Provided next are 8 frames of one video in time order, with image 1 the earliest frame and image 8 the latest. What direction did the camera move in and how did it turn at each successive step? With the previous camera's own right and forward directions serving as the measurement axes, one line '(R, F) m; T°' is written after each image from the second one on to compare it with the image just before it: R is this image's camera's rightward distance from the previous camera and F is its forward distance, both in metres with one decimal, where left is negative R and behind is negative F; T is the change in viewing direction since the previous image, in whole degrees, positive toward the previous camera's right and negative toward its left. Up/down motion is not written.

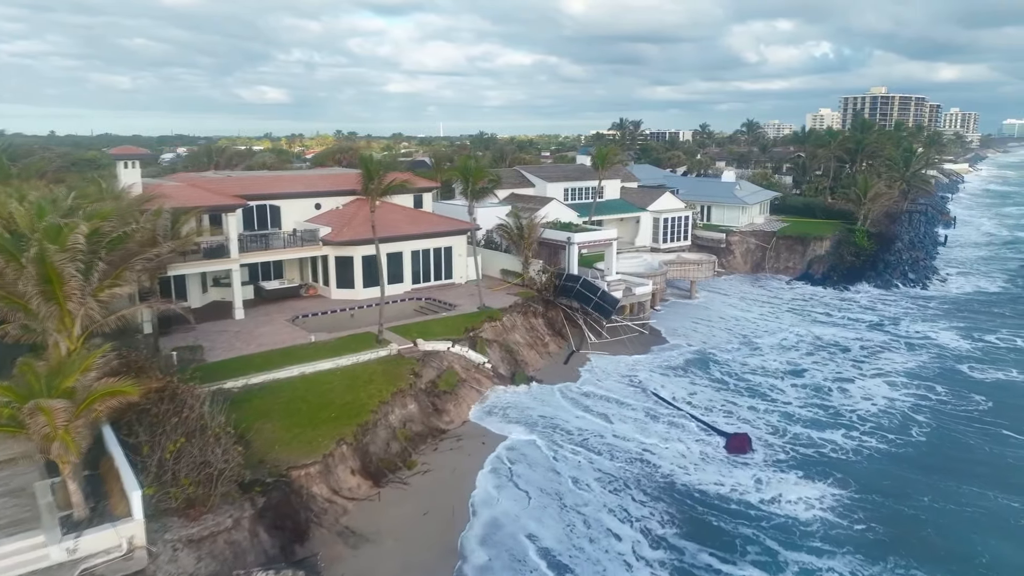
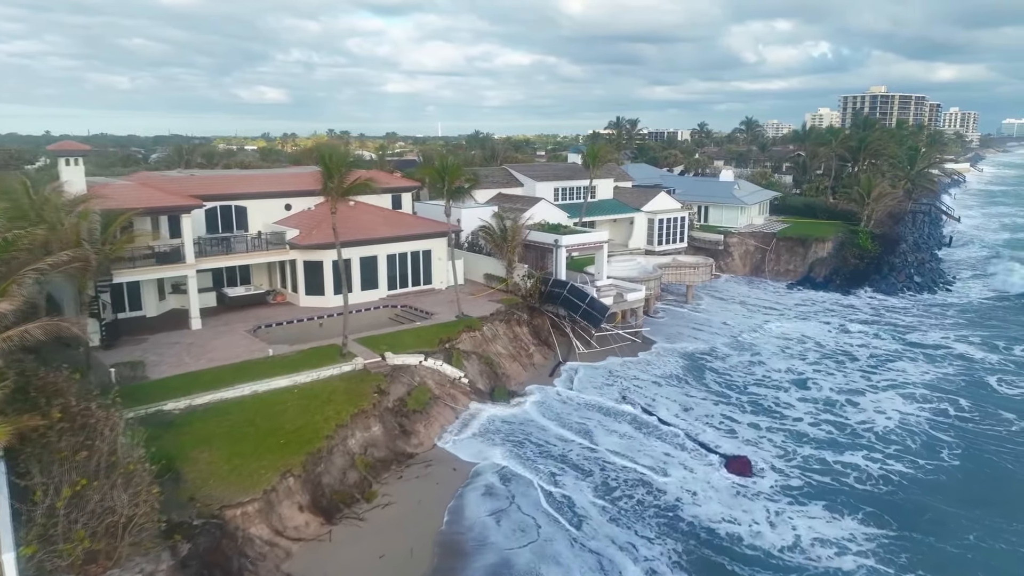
(+0.8, +2.3) m; 0°
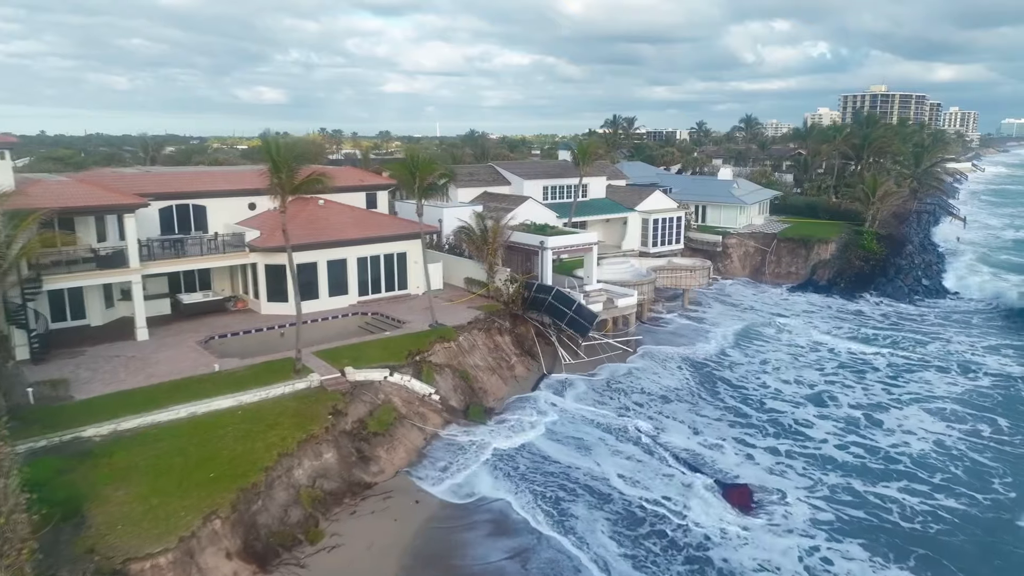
(+0.8, +2.5) m; 0°
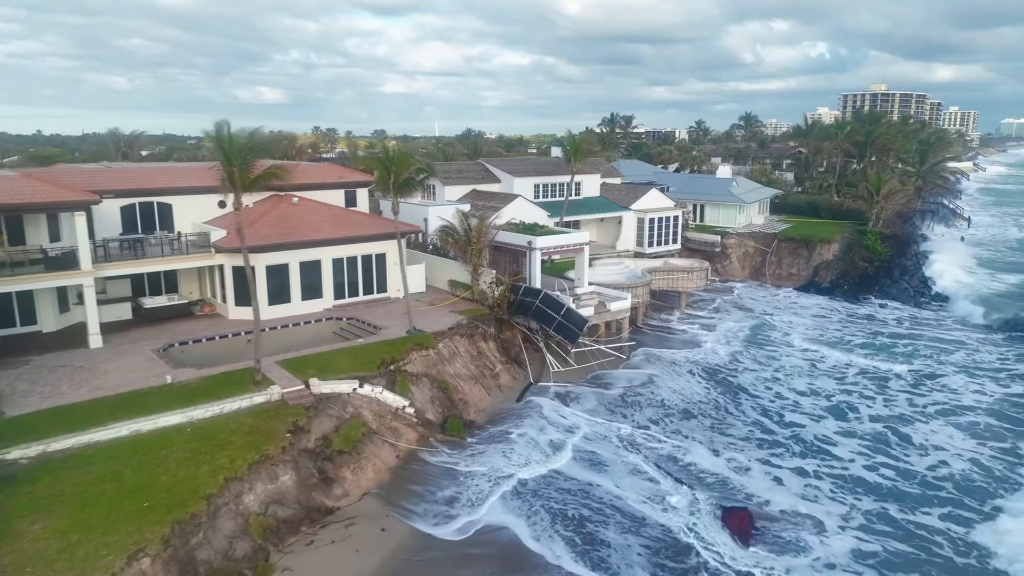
(+0.6, +1.9) m; 0°
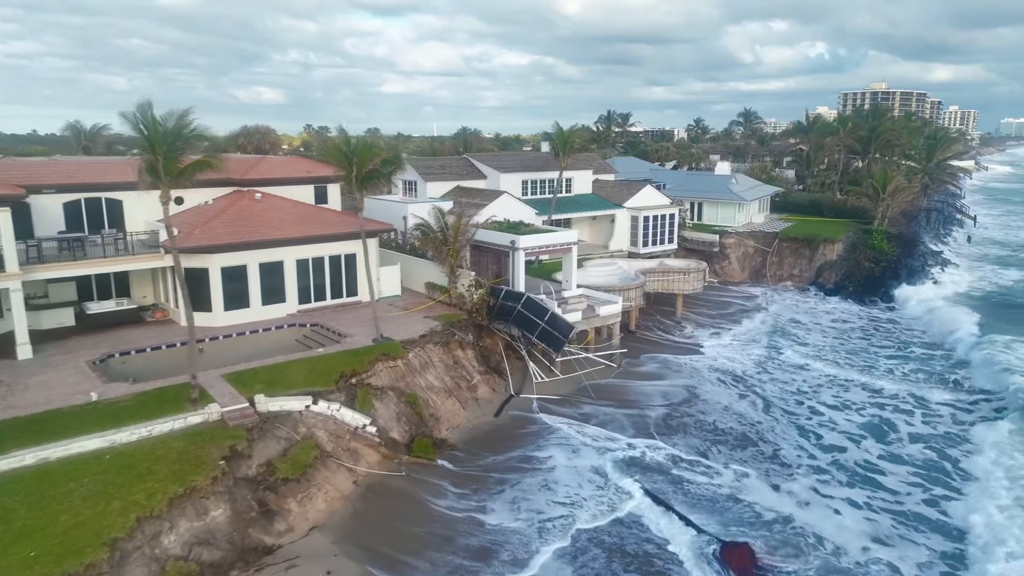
(+0.7, +2.4) m; 0°
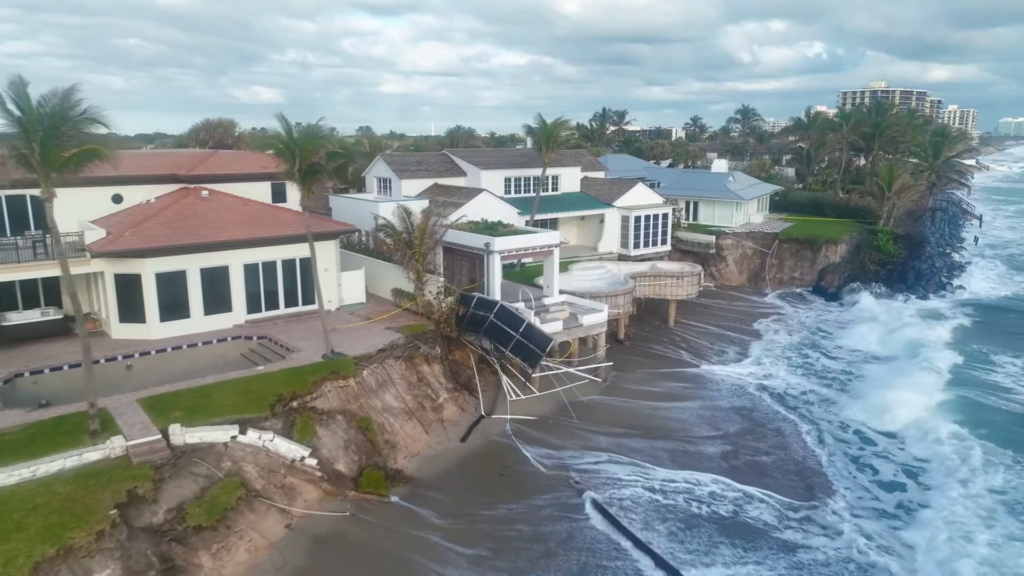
(+0.9, +2.7) m; 0°
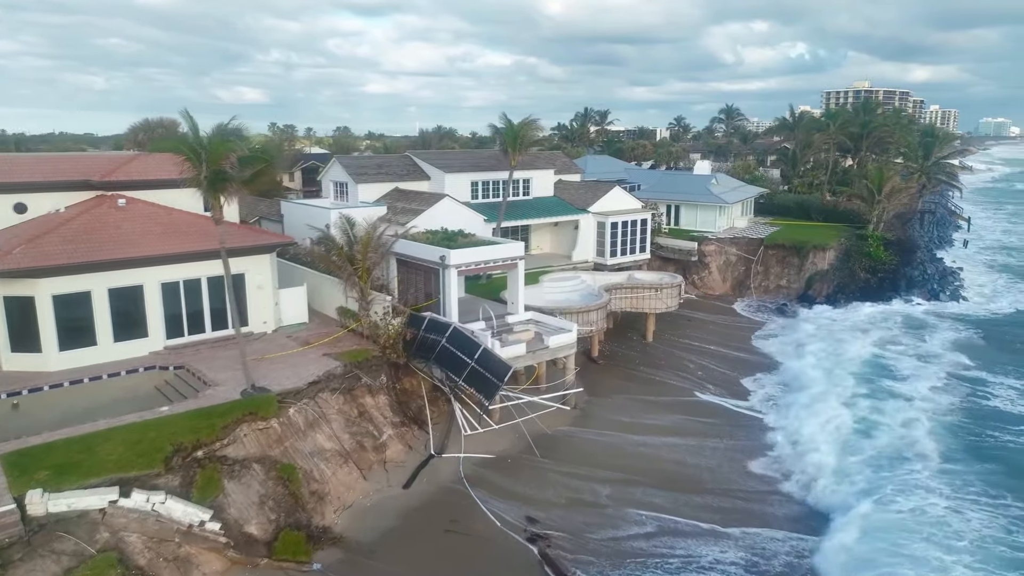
(+0.9, +2.7) m; +1°
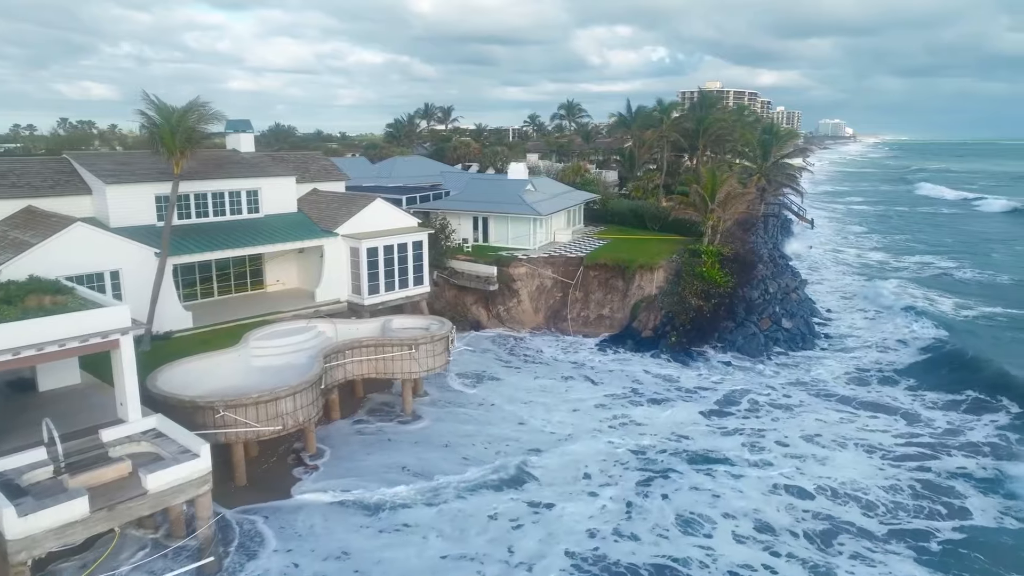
(+6.0, +9.0) m; +10°
